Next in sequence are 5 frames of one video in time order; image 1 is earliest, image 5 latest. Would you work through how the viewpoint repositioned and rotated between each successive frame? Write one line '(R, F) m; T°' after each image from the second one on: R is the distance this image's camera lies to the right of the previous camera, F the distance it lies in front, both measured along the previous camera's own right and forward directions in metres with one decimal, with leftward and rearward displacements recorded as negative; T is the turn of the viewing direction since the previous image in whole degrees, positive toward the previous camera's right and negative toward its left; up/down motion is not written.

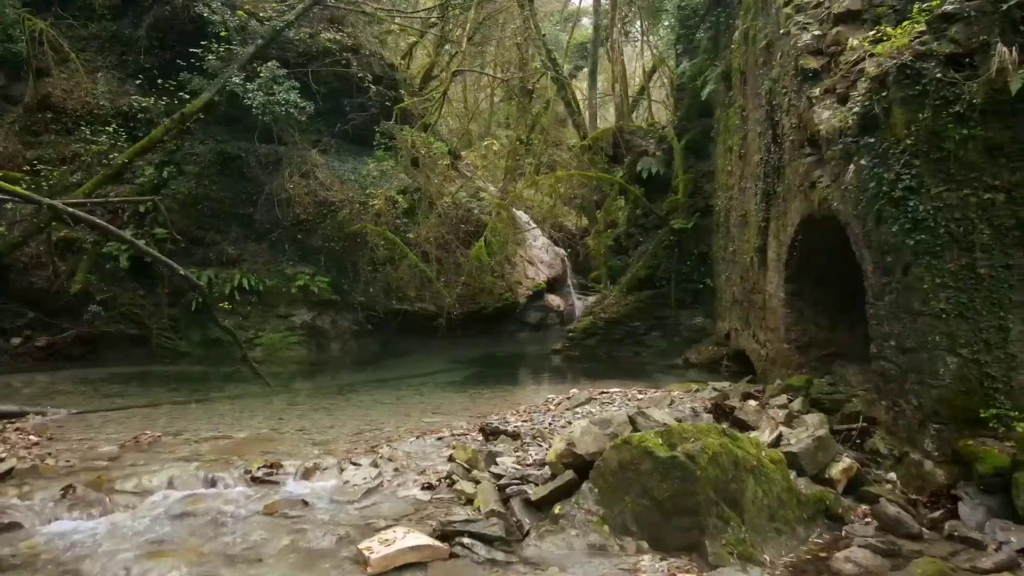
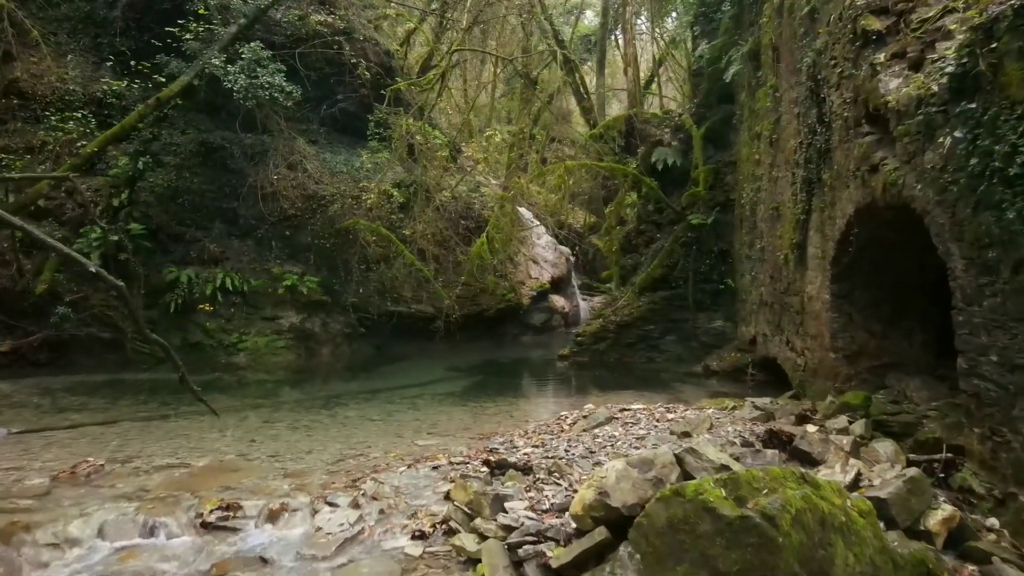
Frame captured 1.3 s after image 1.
(-0.1, +1.2) m; 0°
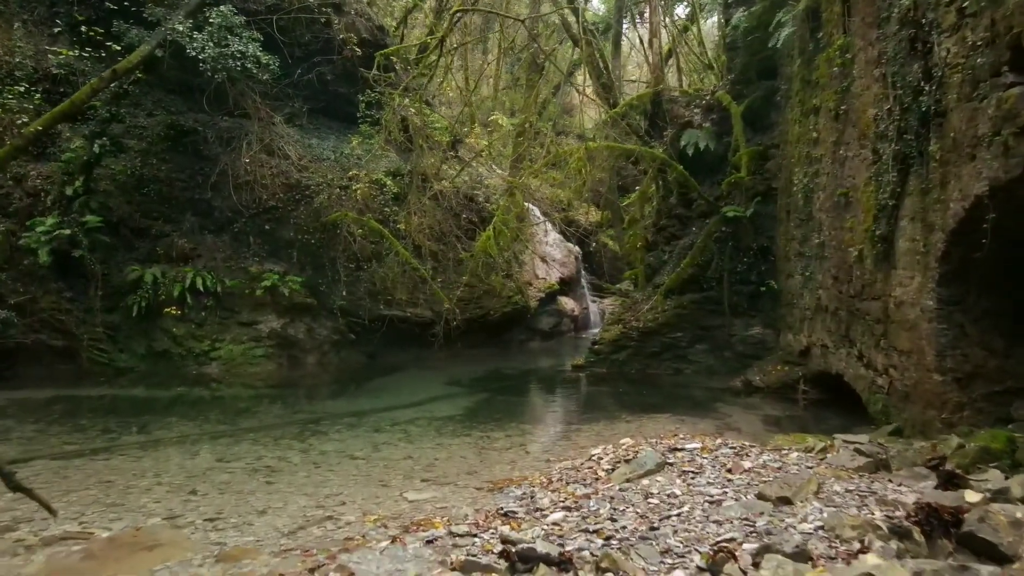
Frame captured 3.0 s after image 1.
(-0.1, +1.8) m; 0°
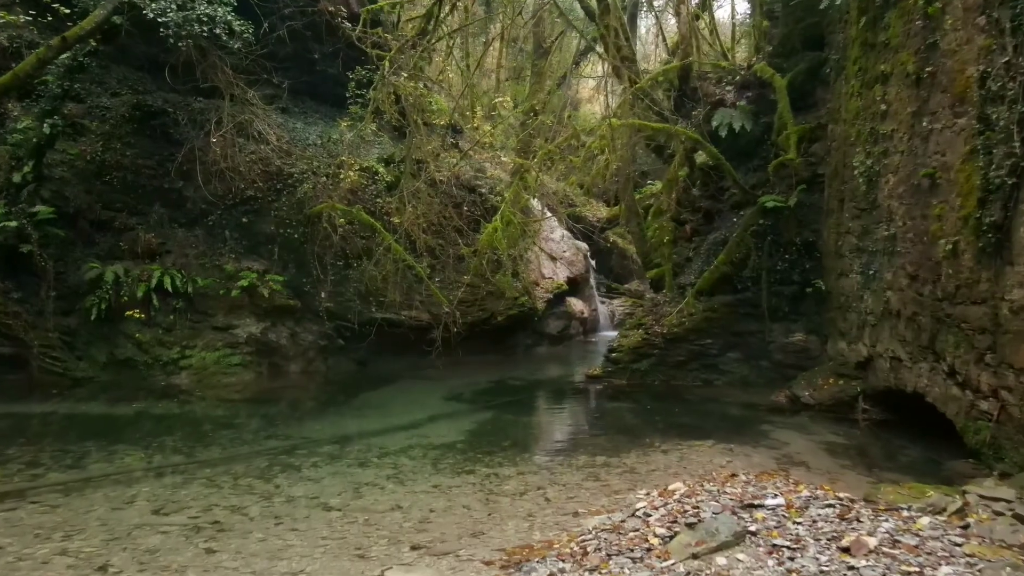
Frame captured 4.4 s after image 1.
(-0.1, +1.5) m; 0°
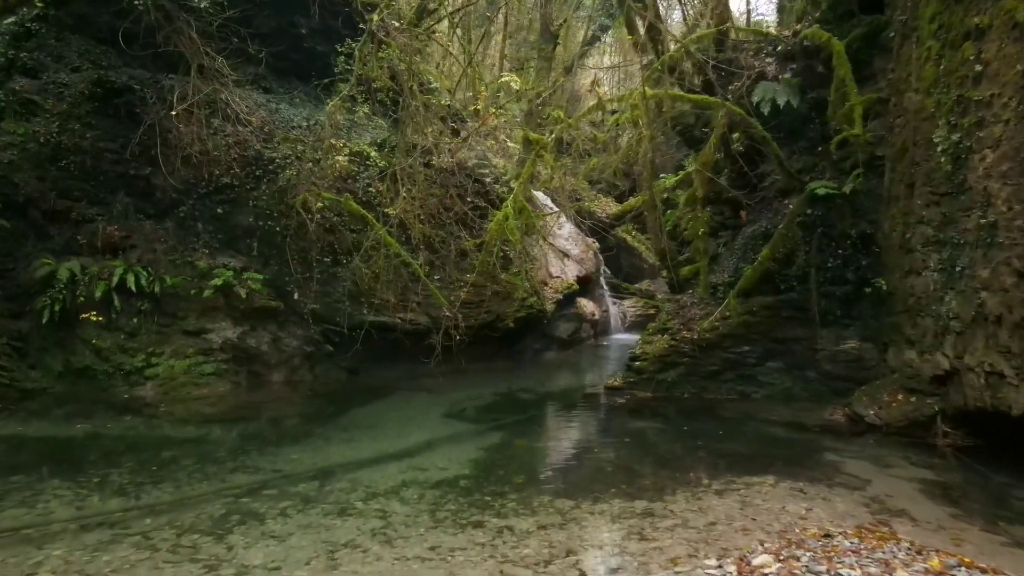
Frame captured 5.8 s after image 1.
(-0.1, +1.4) m; 0°
